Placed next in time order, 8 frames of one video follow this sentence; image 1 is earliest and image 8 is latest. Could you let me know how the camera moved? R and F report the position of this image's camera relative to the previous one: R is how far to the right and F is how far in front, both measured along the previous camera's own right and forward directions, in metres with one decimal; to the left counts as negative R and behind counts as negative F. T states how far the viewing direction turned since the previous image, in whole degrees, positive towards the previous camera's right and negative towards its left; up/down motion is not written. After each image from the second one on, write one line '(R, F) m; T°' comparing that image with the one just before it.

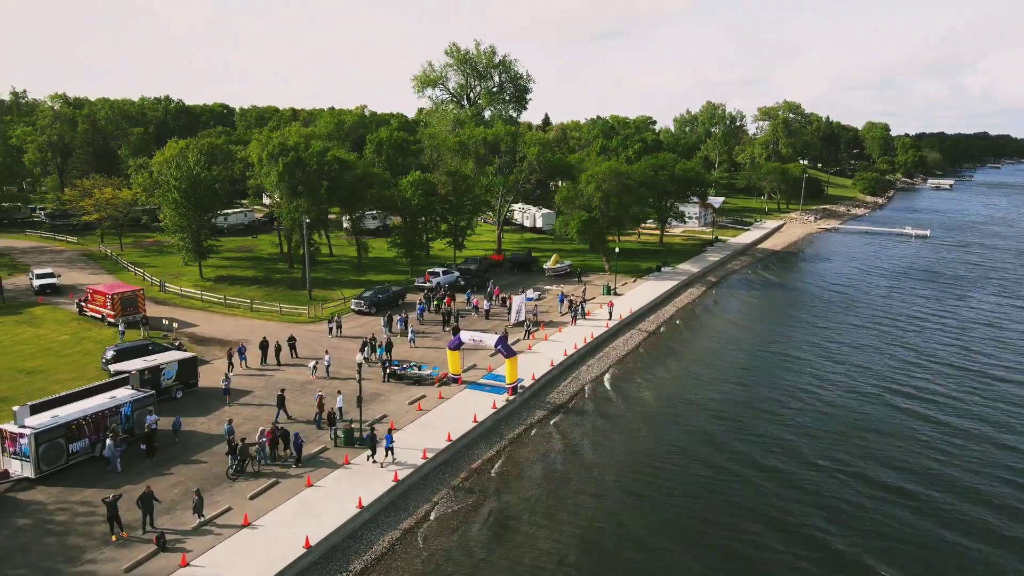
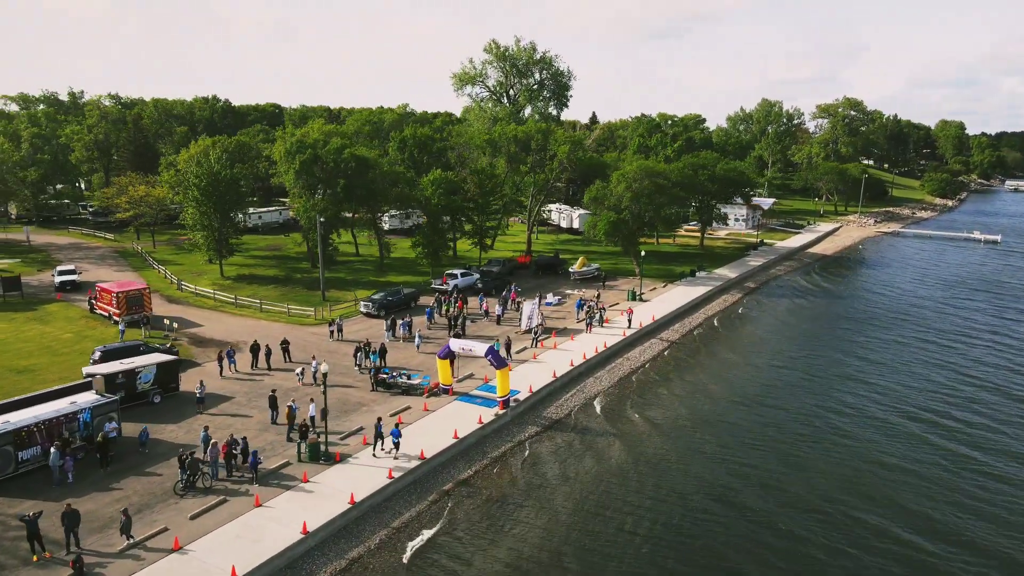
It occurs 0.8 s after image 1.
(+2.6, +2.3) m; -5°
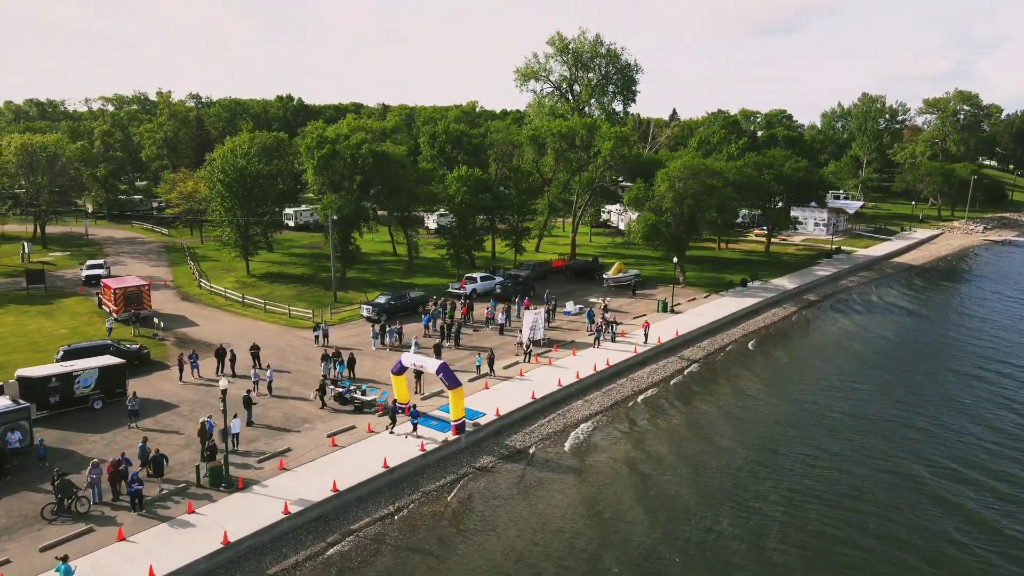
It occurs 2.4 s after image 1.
(+5.0, +4.0) m; -8°
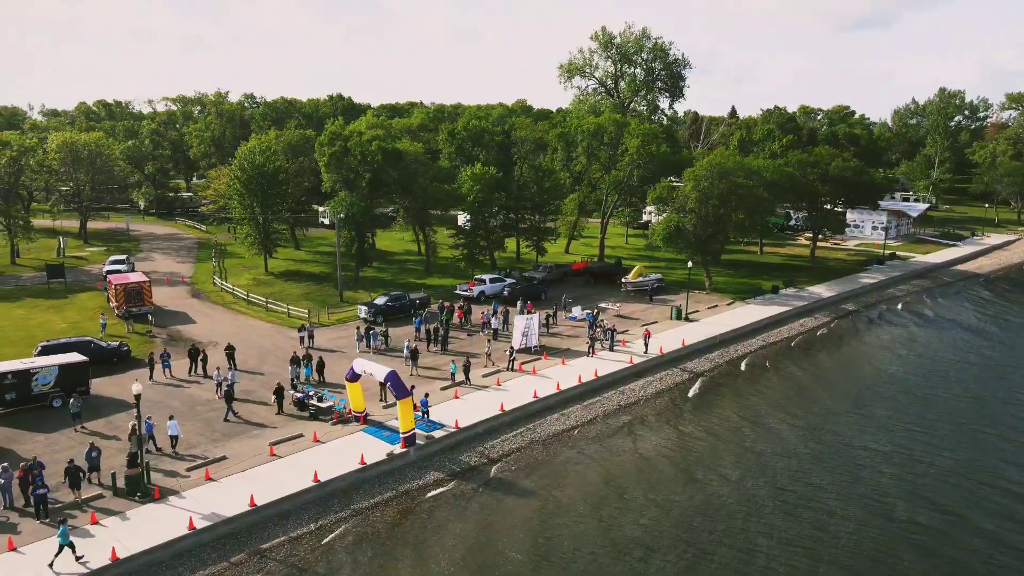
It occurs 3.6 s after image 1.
(+3.8, +2.1) m; -6°
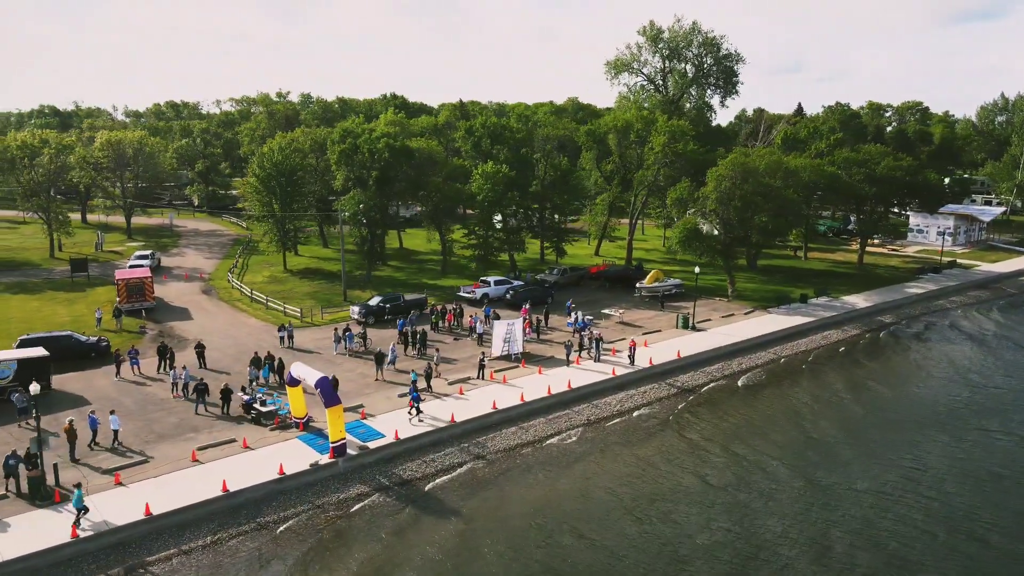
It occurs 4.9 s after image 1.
(+4.4, +2.0) m; -6°
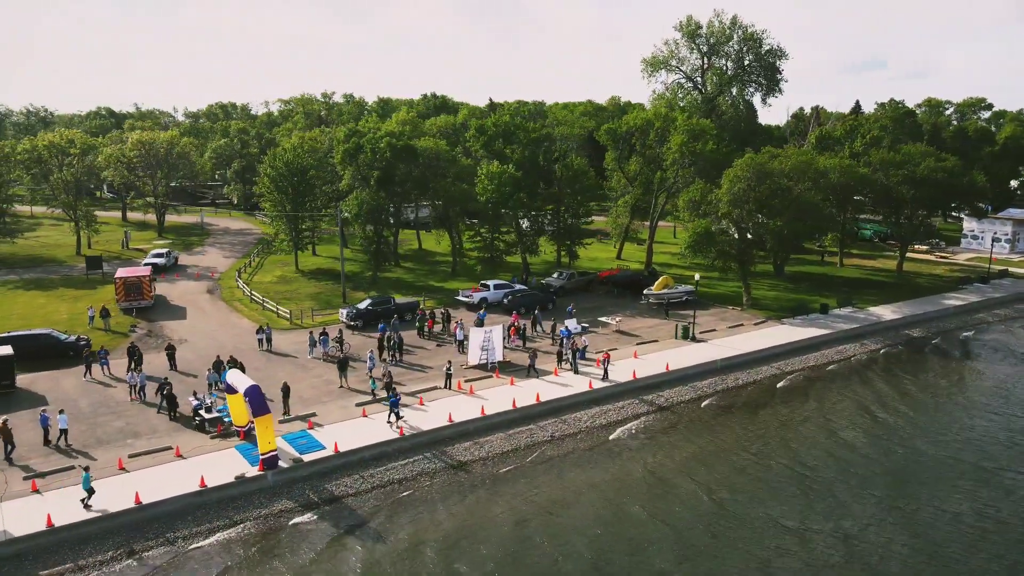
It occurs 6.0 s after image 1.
(+3.6, +1.7) m; -5°
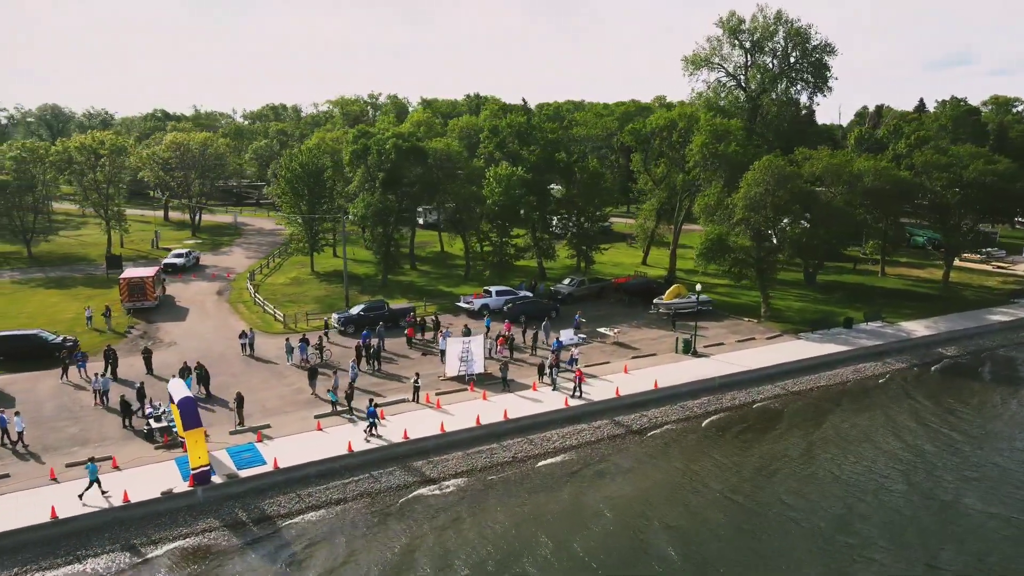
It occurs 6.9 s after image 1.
(+3.4, +1.7) m; -5°
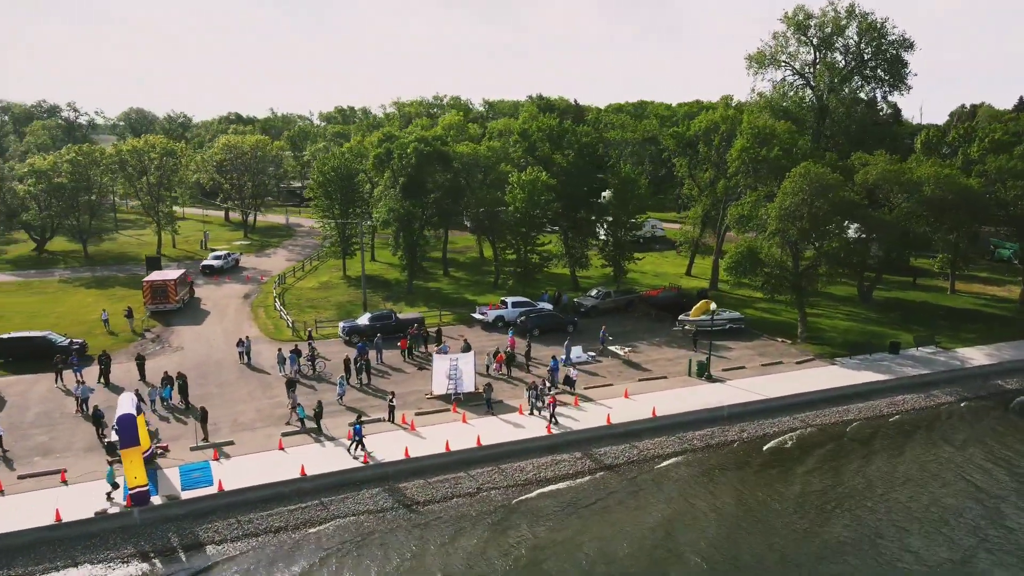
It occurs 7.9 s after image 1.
(+3.5, +2.0) m; -6°
